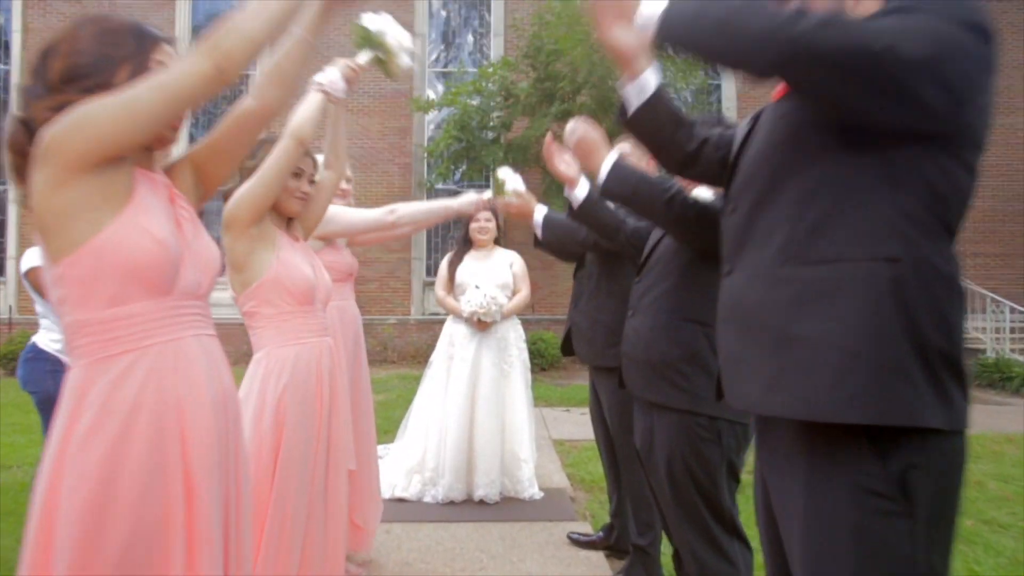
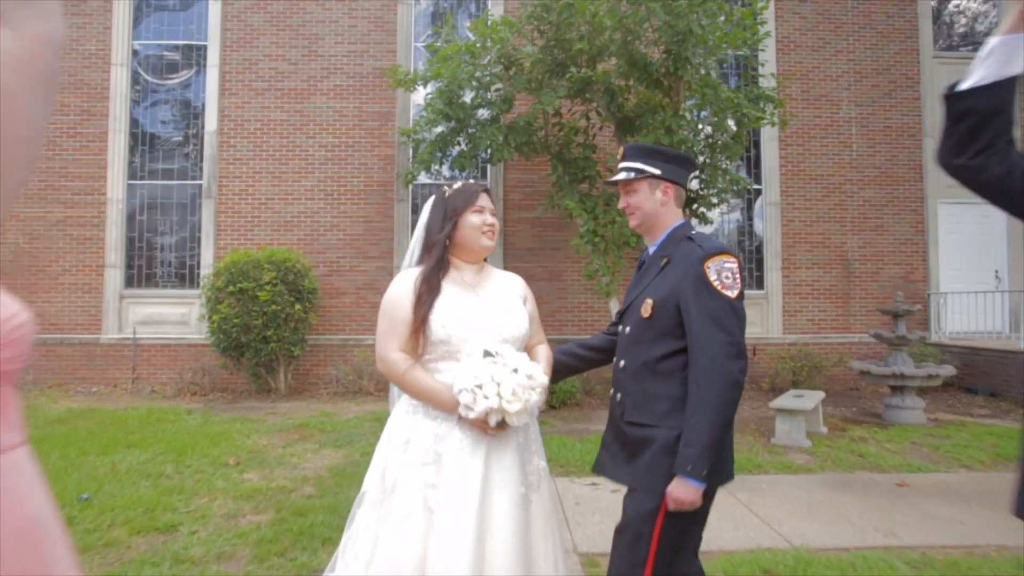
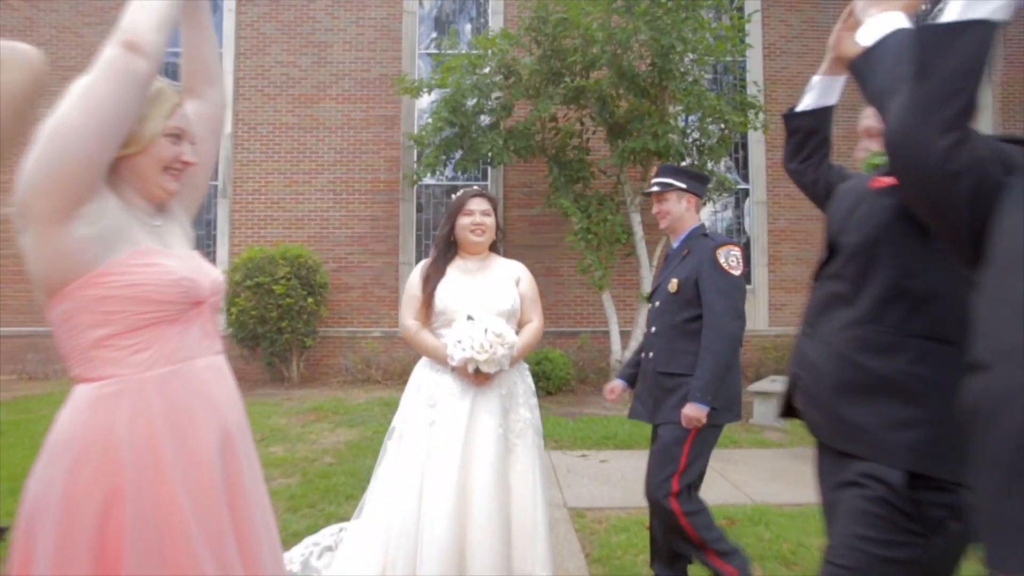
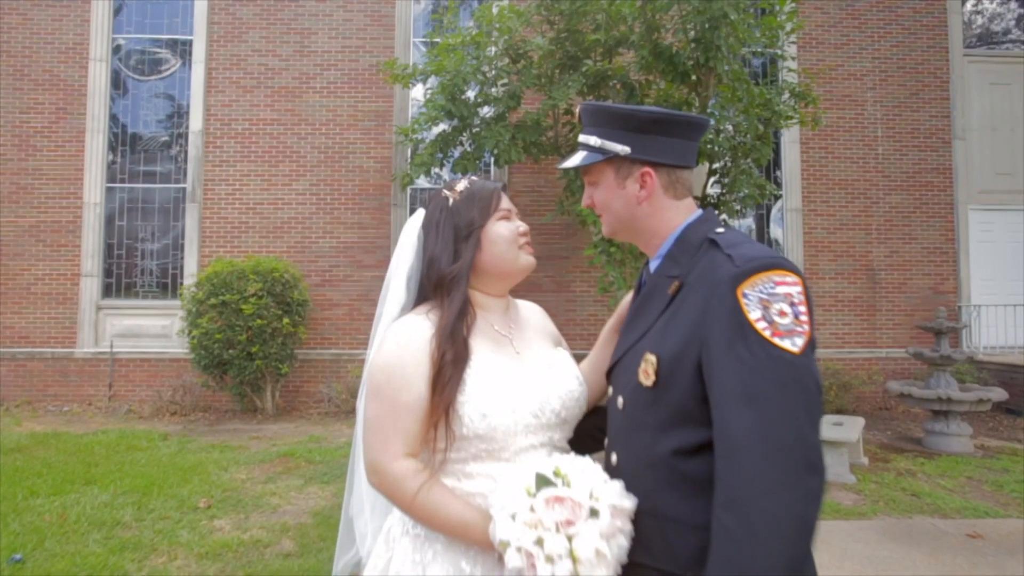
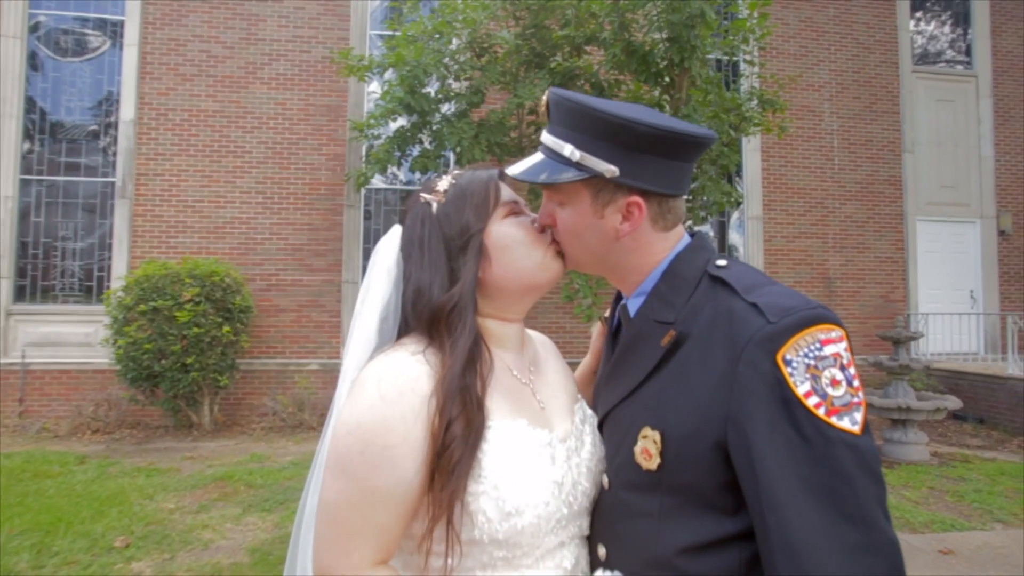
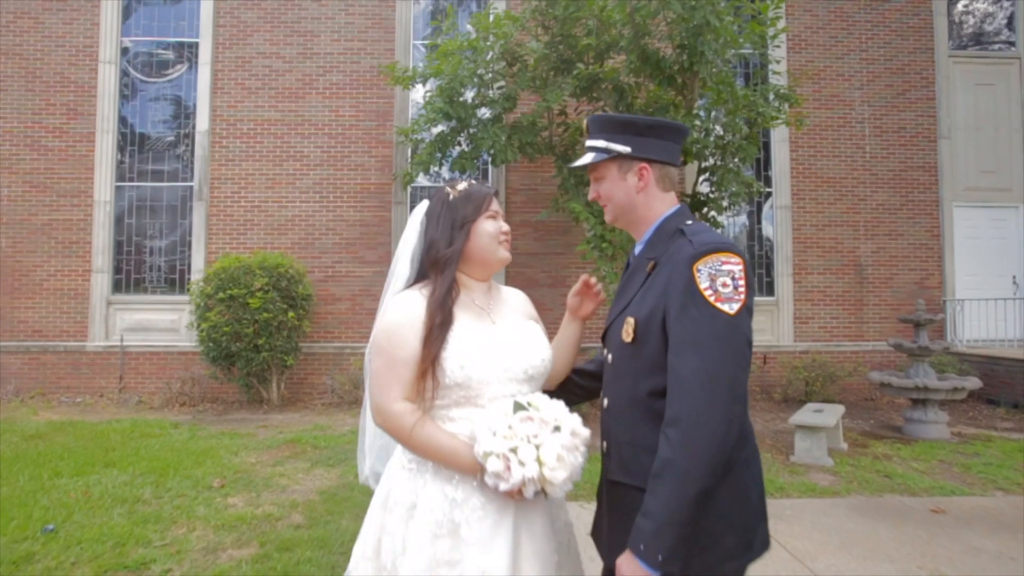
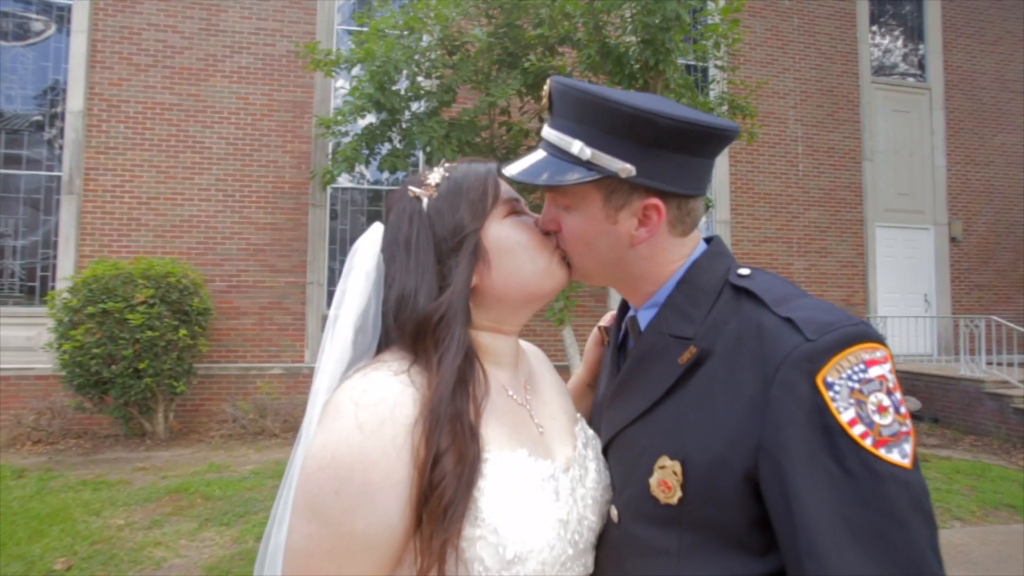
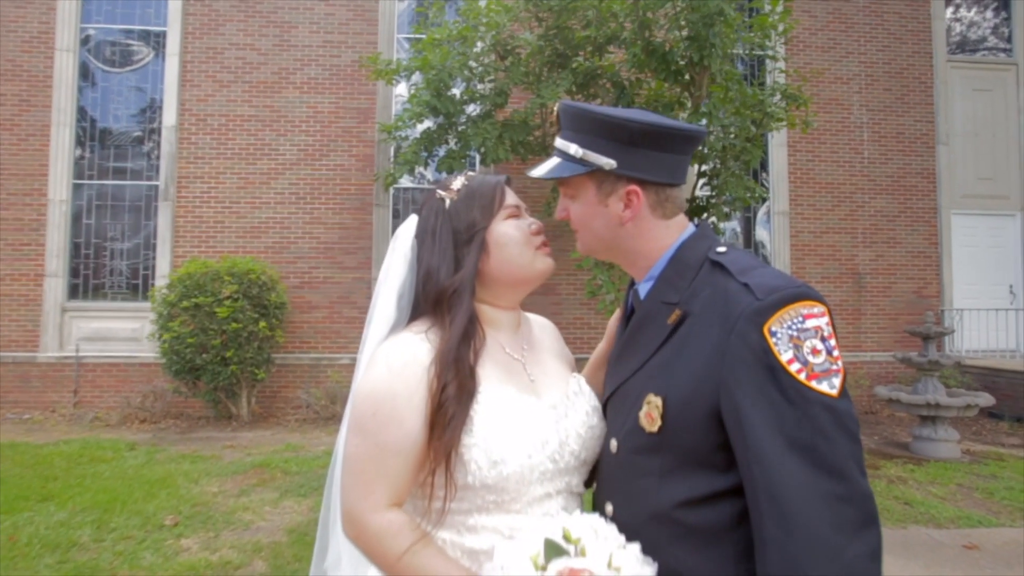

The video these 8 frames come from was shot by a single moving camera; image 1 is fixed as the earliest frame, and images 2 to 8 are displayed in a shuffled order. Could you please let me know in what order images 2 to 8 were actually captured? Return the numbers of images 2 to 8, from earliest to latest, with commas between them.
3, 2, 6, 4, 8, 5, 7
